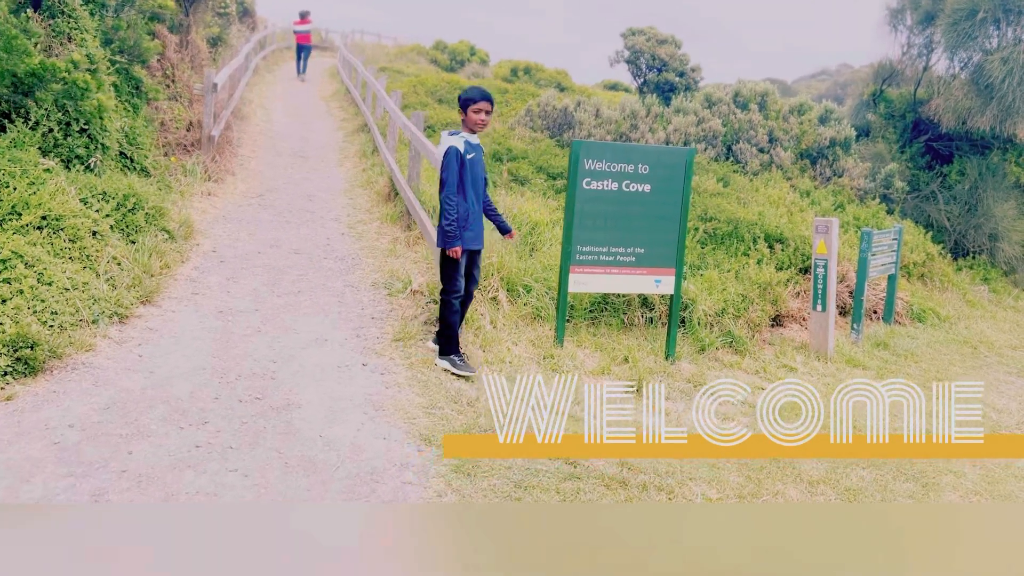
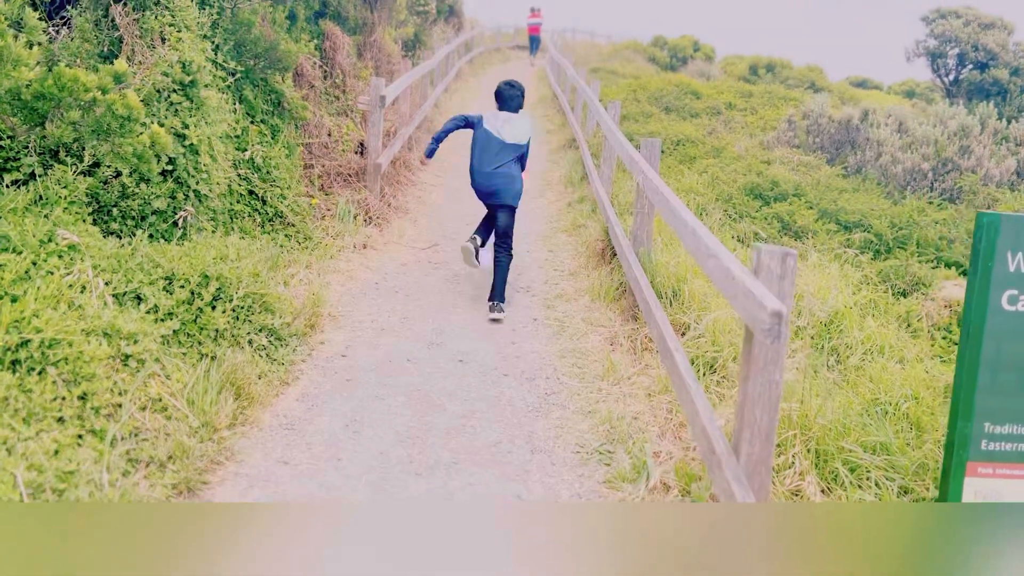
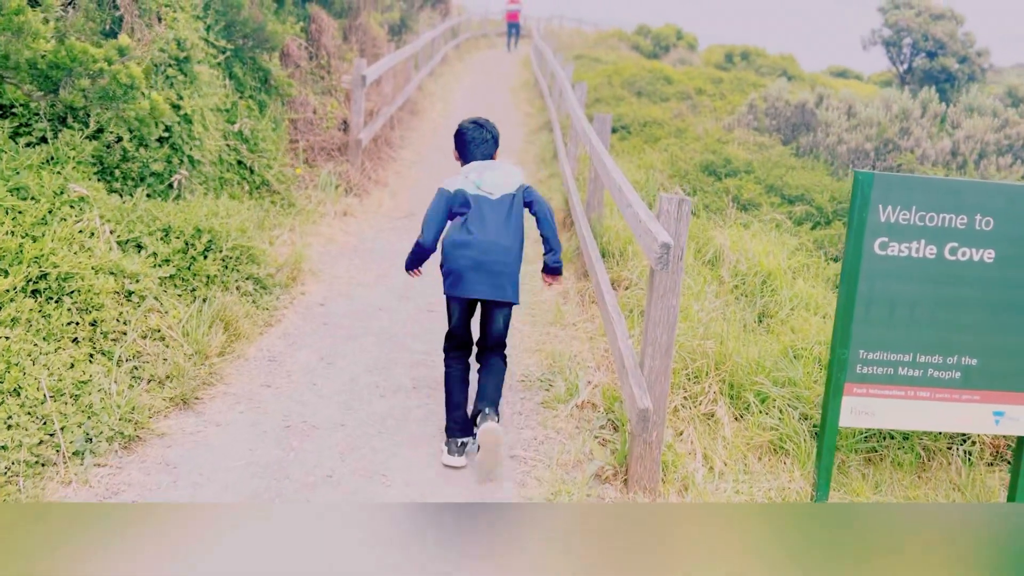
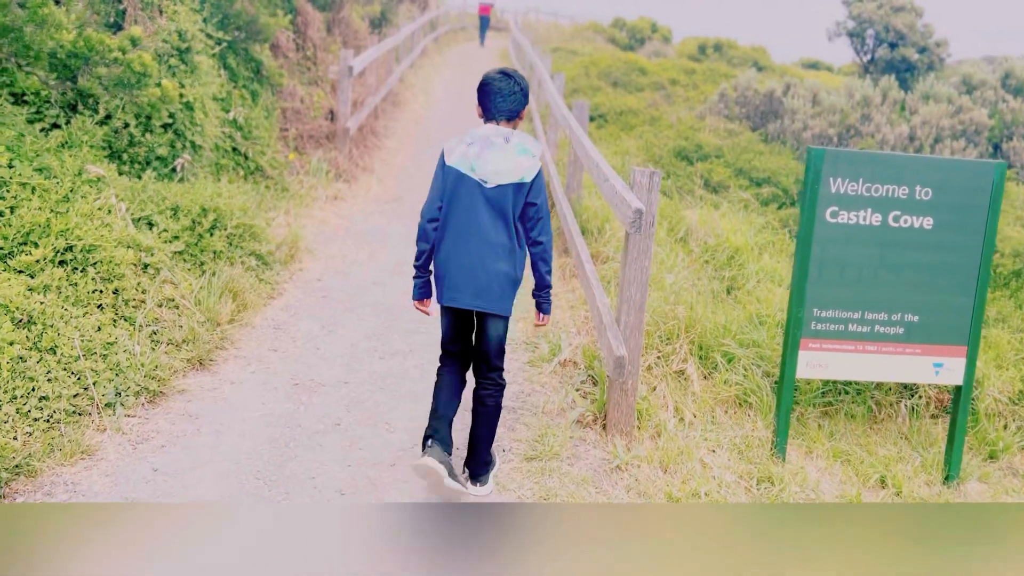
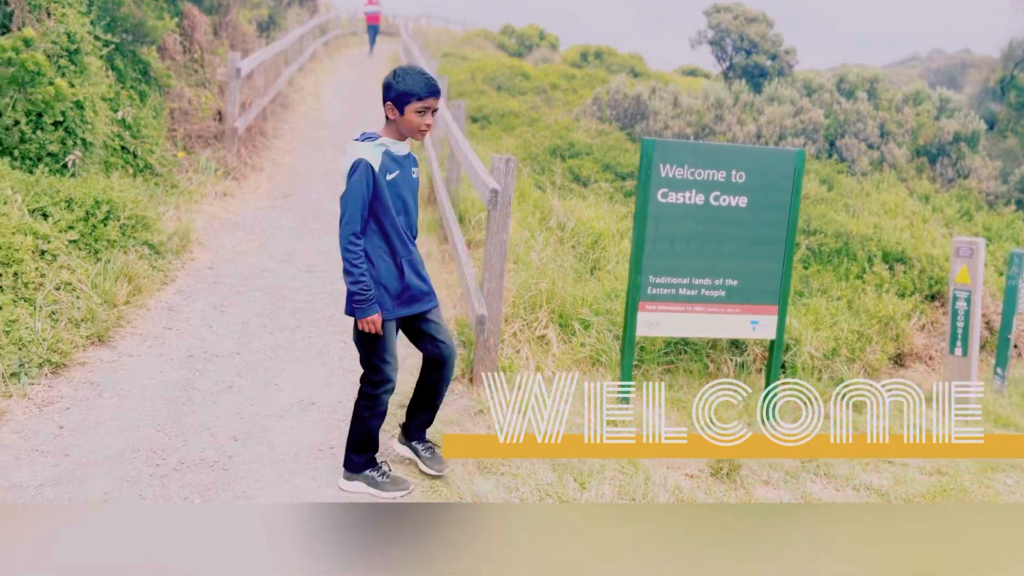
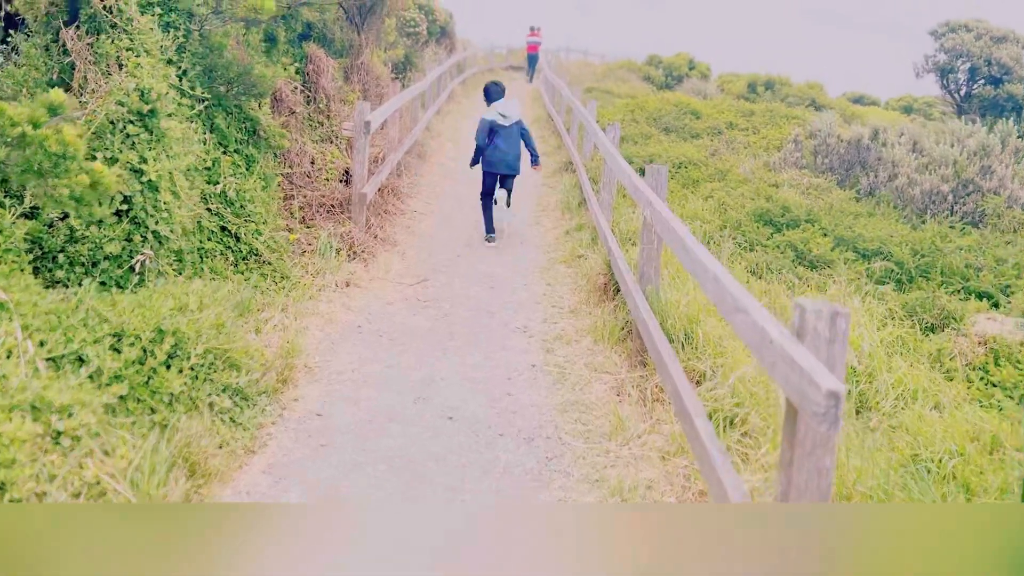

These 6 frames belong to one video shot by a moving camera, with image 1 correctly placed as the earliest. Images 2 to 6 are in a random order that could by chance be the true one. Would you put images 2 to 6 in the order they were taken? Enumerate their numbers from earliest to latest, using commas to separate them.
5, 4, 3, 2, 6
